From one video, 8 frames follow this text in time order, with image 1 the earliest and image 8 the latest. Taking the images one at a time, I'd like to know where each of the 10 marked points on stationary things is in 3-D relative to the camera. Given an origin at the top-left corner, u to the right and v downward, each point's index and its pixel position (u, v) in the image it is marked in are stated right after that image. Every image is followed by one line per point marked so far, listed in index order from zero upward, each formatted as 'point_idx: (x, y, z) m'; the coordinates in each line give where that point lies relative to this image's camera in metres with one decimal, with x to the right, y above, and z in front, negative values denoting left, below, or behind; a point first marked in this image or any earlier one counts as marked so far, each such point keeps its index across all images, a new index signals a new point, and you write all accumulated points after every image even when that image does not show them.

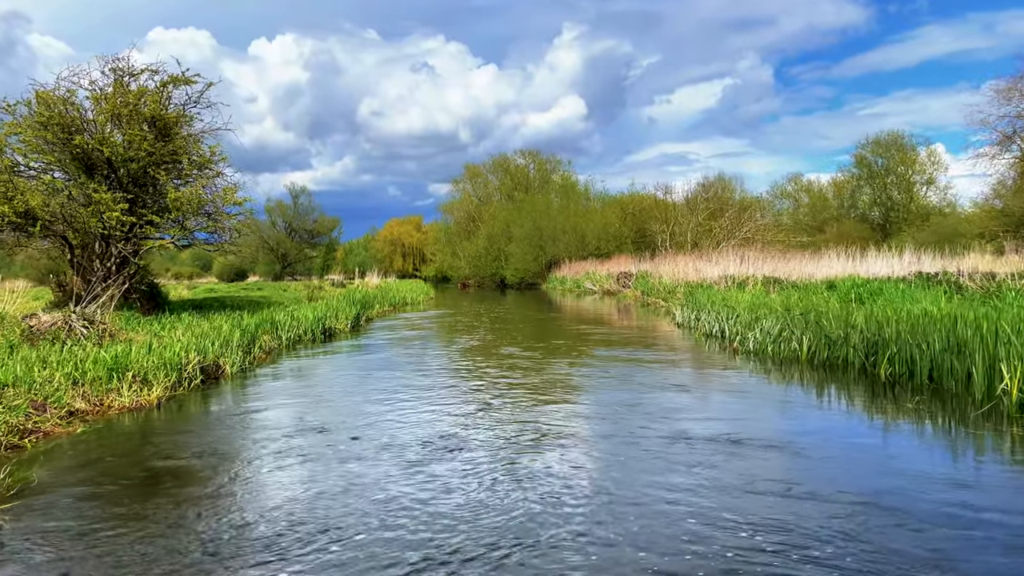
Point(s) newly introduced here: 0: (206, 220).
0: (-8.6, +2.0, +16.8) m
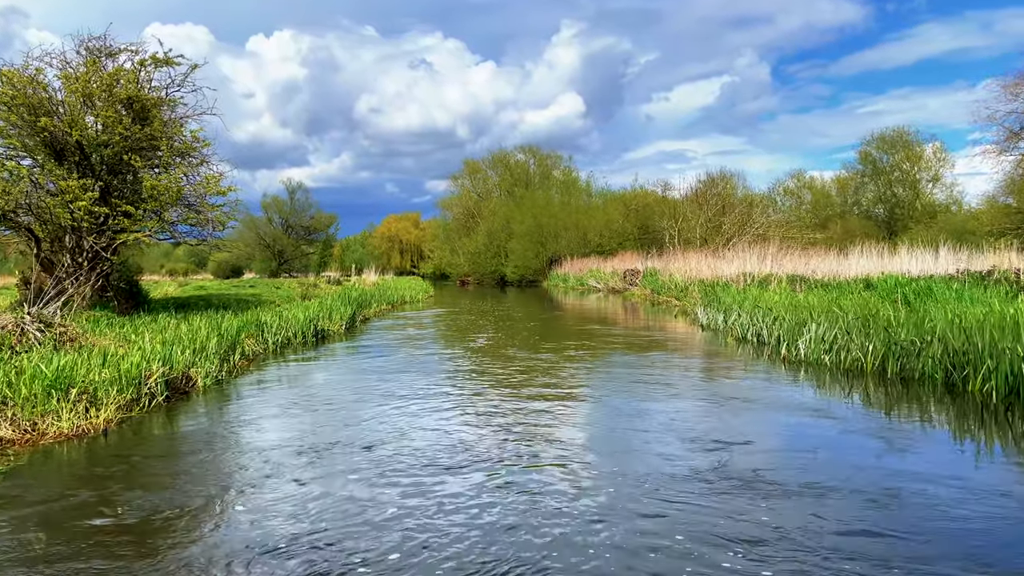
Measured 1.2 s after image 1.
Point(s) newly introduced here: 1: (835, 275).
0: (-8.4, +2.1, +15.6) m
1: (+9.6, +0.3, +18.1) m
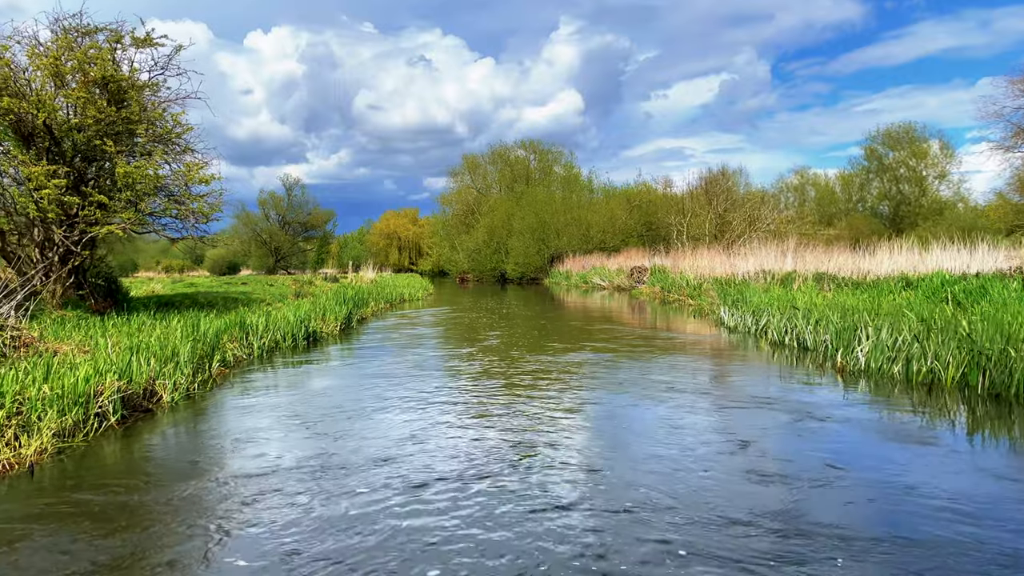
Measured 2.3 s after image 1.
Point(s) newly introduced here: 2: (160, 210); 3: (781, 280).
0: (-8.2, +2.1, +14.5) m
1: (+9.8, +0.3, +17.1) m
2: (-8.1, +1.9, +13.9) m
3: (+8.2, +0.3, +18.5) m
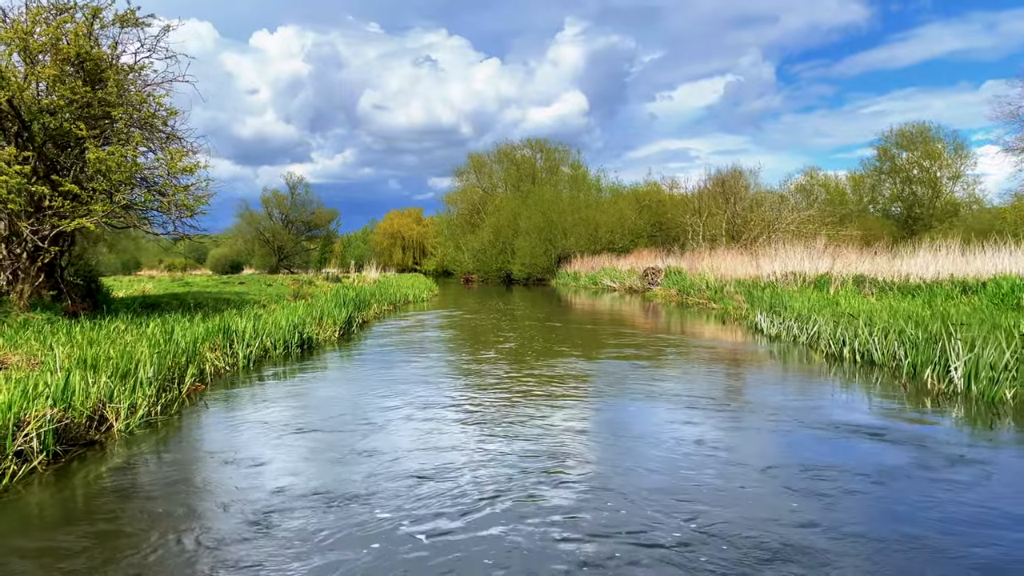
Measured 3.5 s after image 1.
0: (-7.9, +2.1, +13.4) m
1: (+10.1, +0.2, +15.9) m
2: (-7.7, +1.9, +12.8) m
3: (+8.6, +0.2, +17.3) m
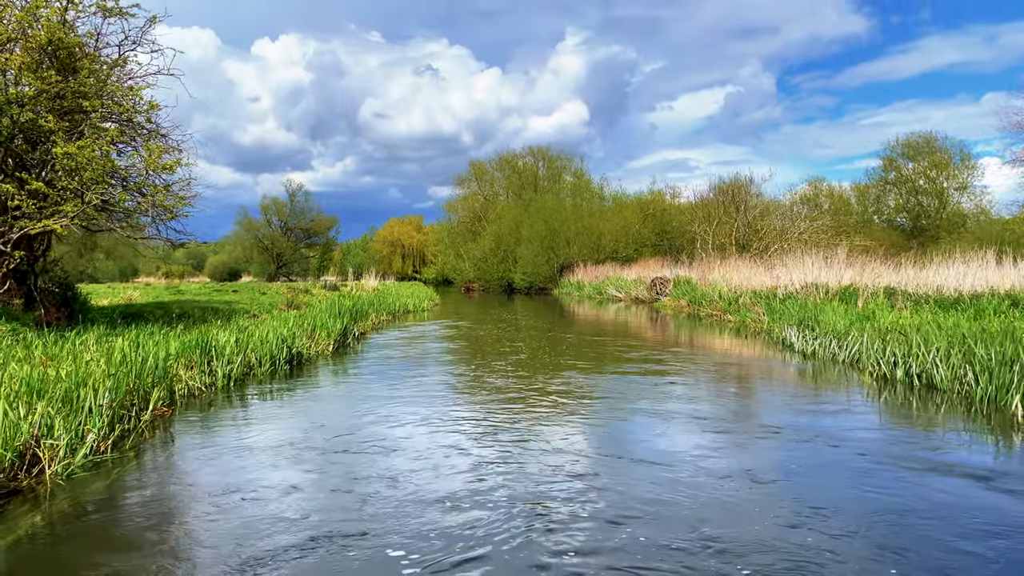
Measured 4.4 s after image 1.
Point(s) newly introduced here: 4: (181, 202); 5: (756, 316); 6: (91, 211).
0: (-7.7, +2.0, +12.6) m
1: (+10.3, -0.1, +15.0) m
2: (-7.6, +1.7, +11.9) m
3: (+8.7, -0.2, +16.4) m
4: (-7.1, +1.8, +13.3) m
5: (+7.4, -0.9, +18.6) m
6: (-8.0, +1.4, +11.9) m
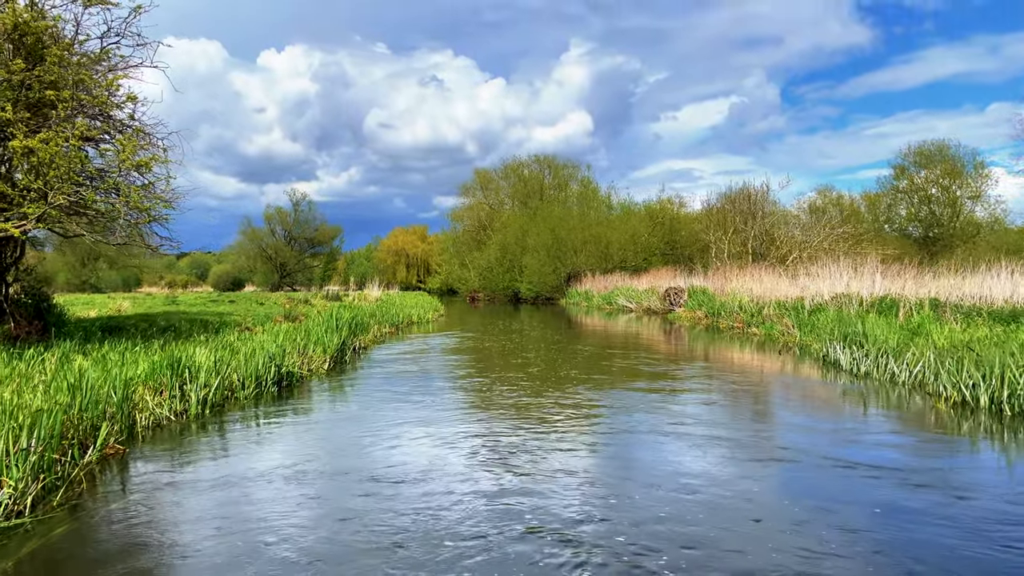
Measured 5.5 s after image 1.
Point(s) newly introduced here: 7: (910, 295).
0: (-7.4, +1.8, +11.6) m
1: (+10.5, -0.3, +13.9) m
2: (-7.3, +1.5, +11.0) m
3: (+9.0, -0.4, +15.3) m
4: (-6.9, +1.6, +12.4) m
5: (+7.7, -1.2, +17.6) m
6: (-7.7, +1.2, +10.9) m
7: (+9.7, -0.2, +15.1) m
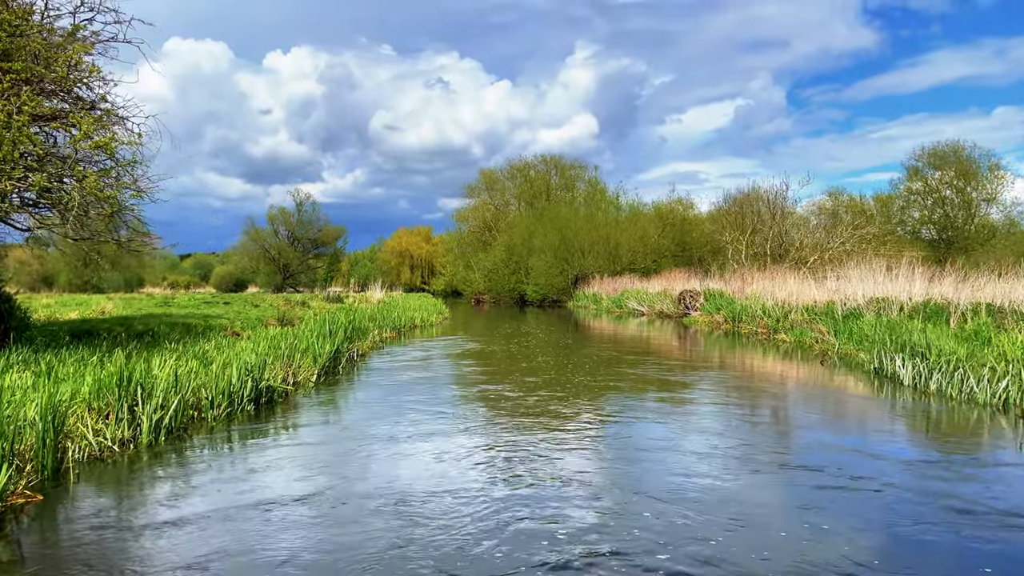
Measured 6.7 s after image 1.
0: (-7.2, +1.8, +10.6) m
1: (+10.7, -0.4, +12.7) m
2: (-7.1, +1.5, +9.9) m
3: (+9.2, -0.5, +14.1) m
4: (-6.6, +1.6, +11.3) m
5: (+7.9, -1.3, +16.4) m
6: (-7.5, +1.2, +9.9) m
7: (+9.9, -0.3, +13.9) m
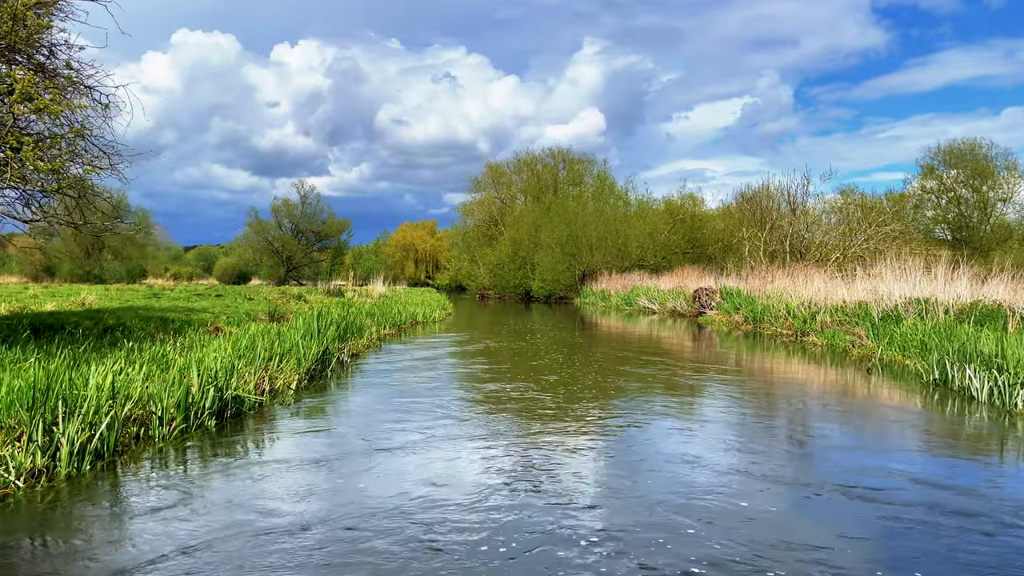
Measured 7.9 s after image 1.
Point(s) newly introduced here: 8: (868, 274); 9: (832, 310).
0: (-7.0, +1.9, +9.5) m
1: (+10.9, -0.5, +11.5) m
2: (-7.0, +1.7, +8.9) m
3: (+9.4, -0.5, +12.9) m
4: (-6.5, +1.8, +10.2) m
5: (+8.1, -1.2, +15.2) m
6: (-7.3, +1.4, +8.8) m
7: (+10.1, -0.3, +12.8) m
8: (+10.5, +0.4, +18.6) m
9: (+8.5, -0.6, +16.9) m
